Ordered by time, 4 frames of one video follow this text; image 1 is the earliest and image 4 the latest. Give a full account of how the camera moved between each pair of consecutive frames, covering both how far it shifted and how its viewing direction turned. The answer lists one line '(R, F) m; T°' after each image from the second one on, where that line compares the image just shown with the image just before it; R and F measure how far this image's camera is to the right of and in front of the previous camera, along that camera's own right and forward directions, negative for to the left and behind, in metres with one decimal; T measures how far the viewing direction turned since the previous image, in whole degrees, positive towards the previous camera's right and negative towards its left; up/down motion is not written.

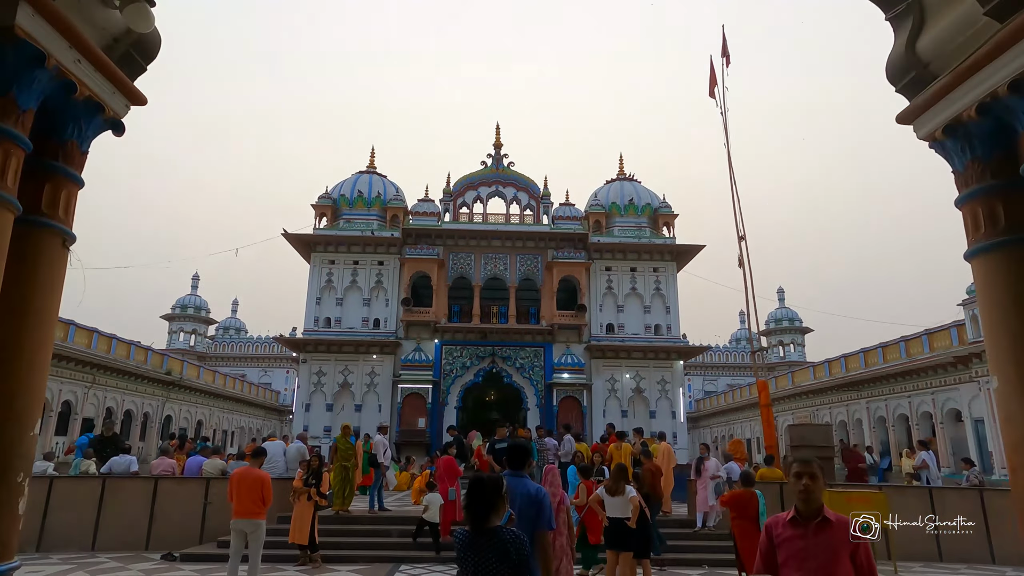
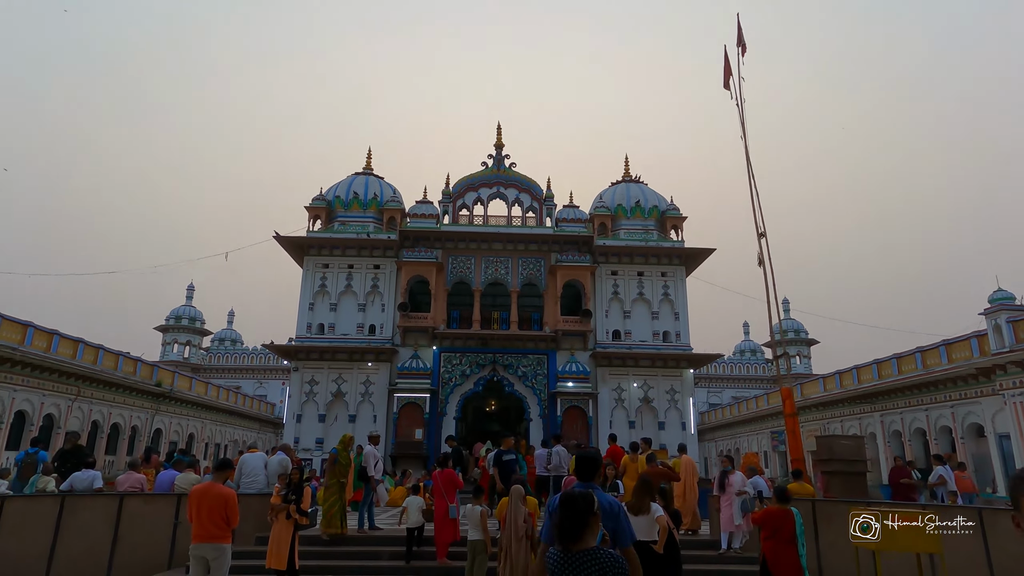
(-0.1, +0.8) m; 0°
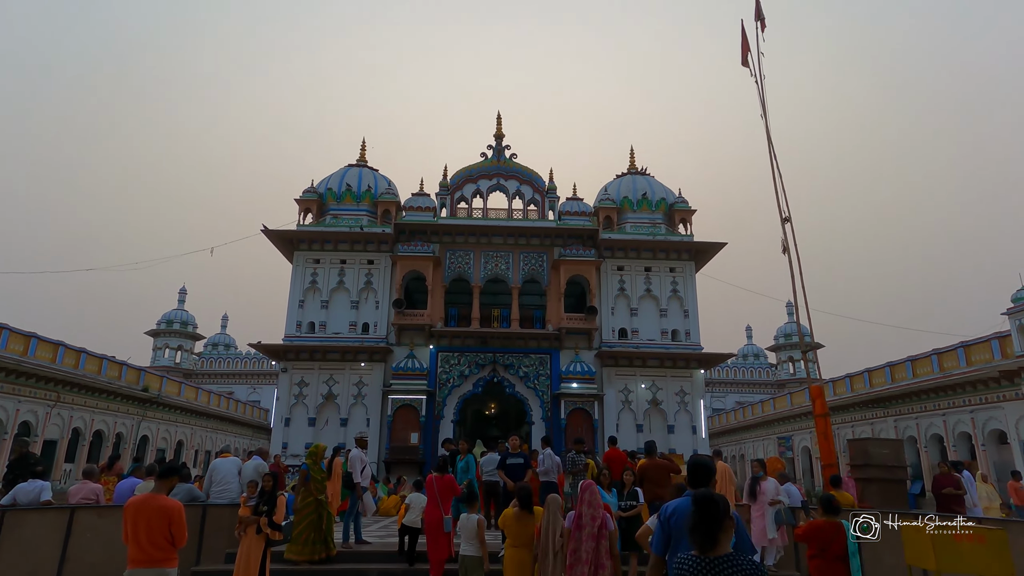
(-0.1, +0.9) m; 0°
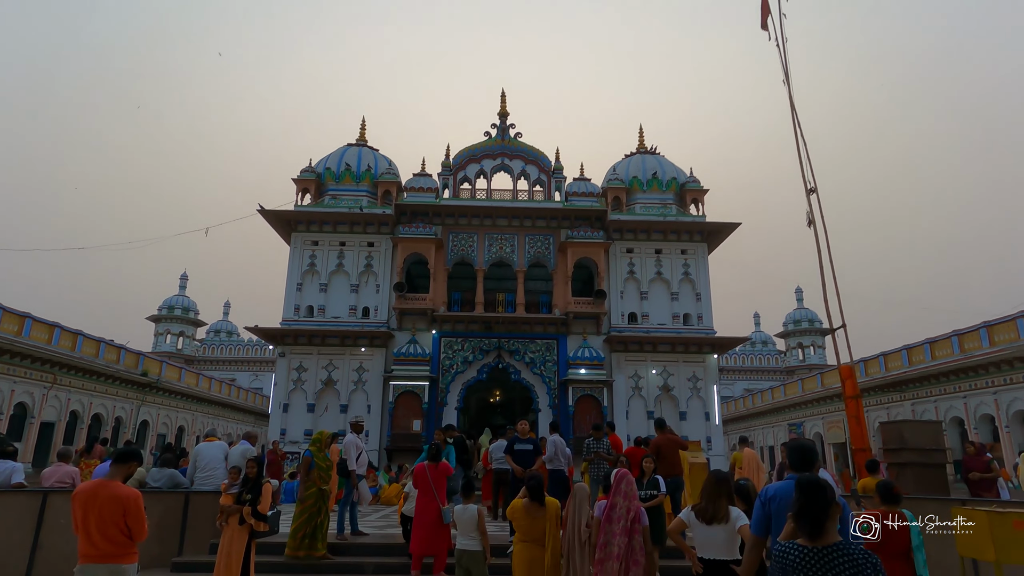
(0.0, +0.6) m; 0°
